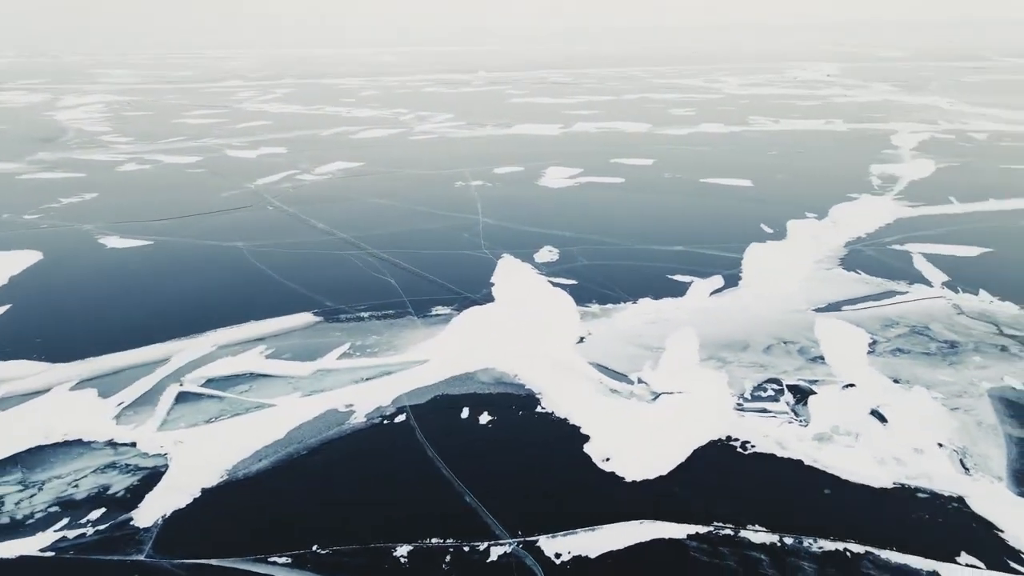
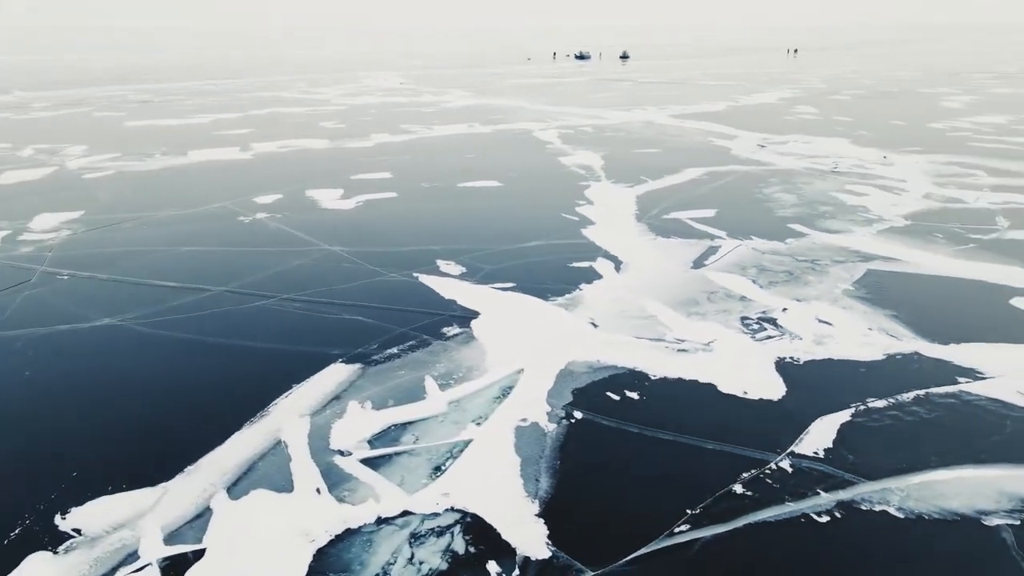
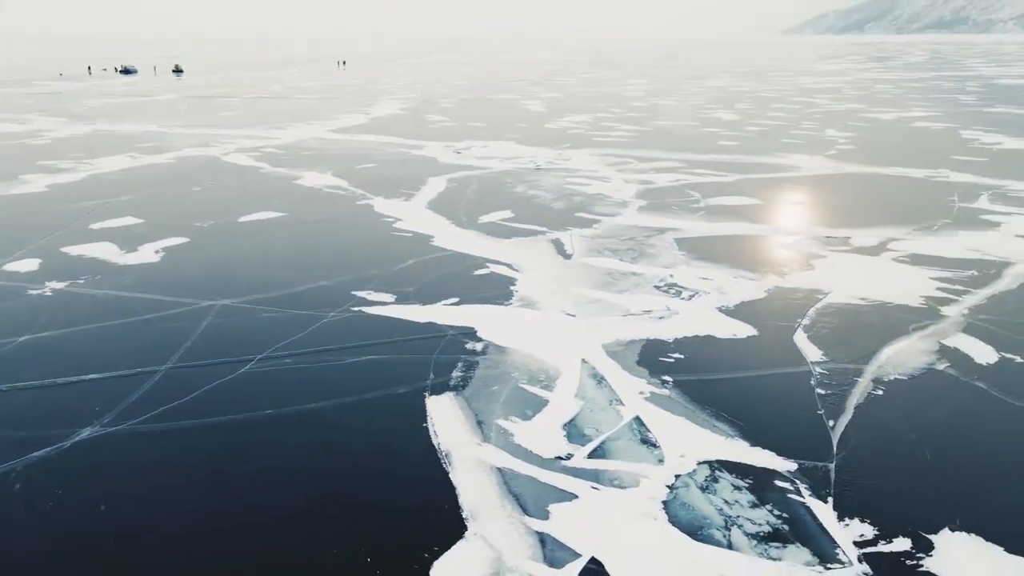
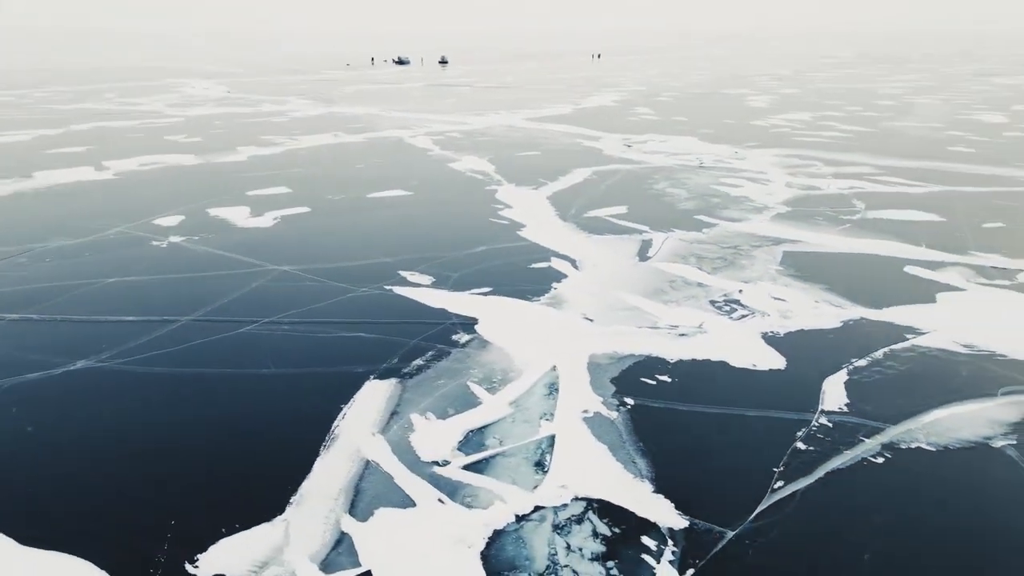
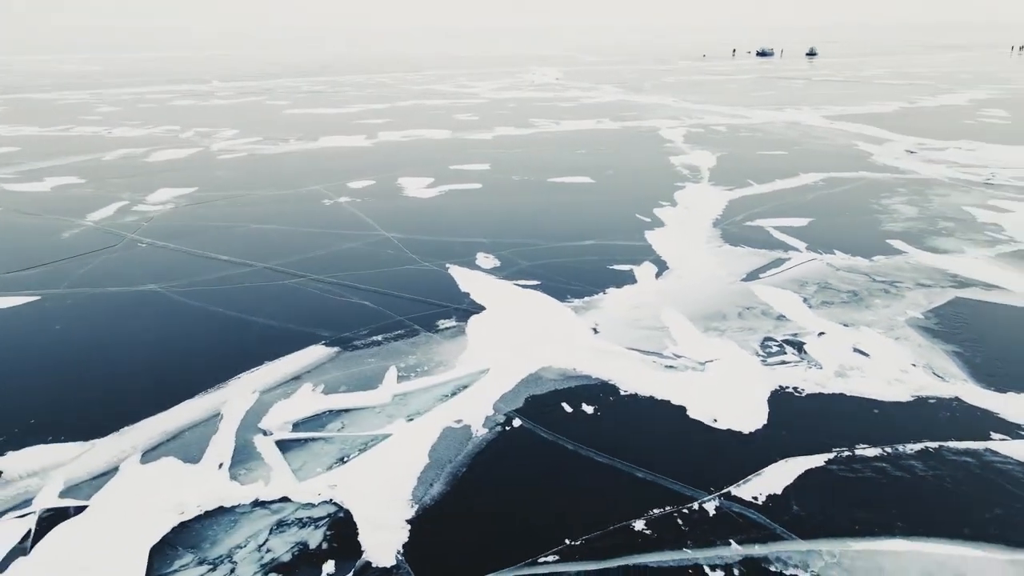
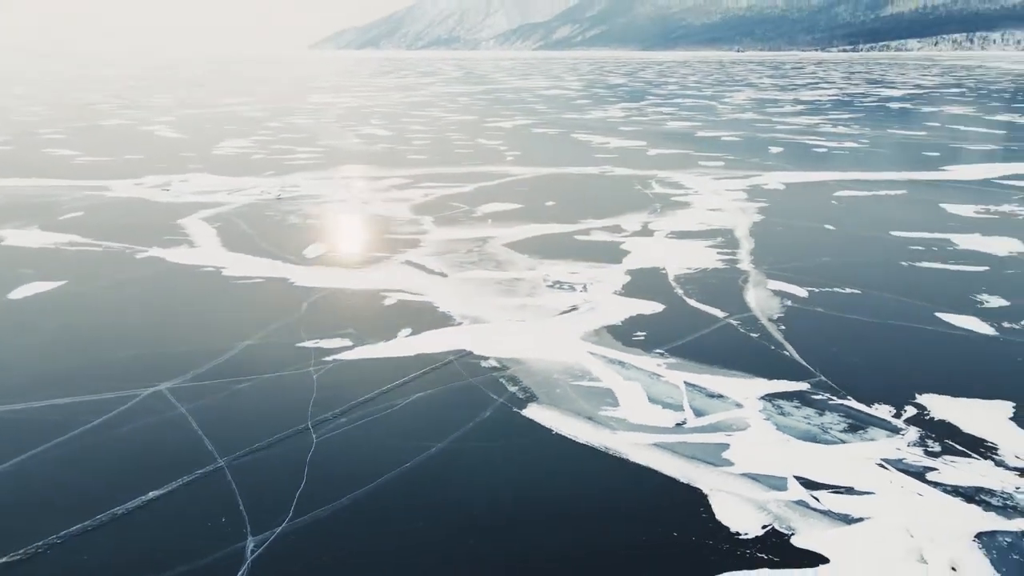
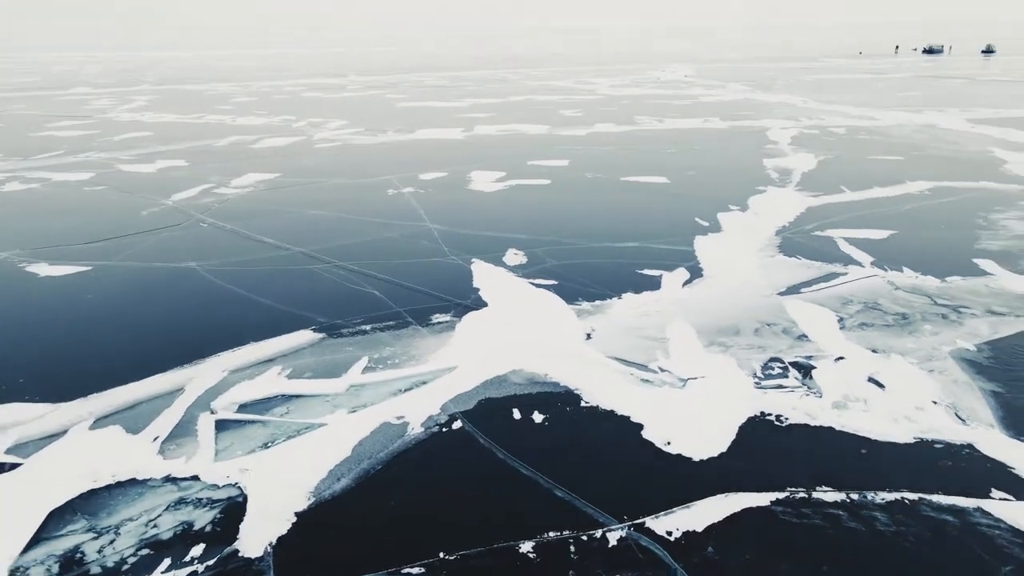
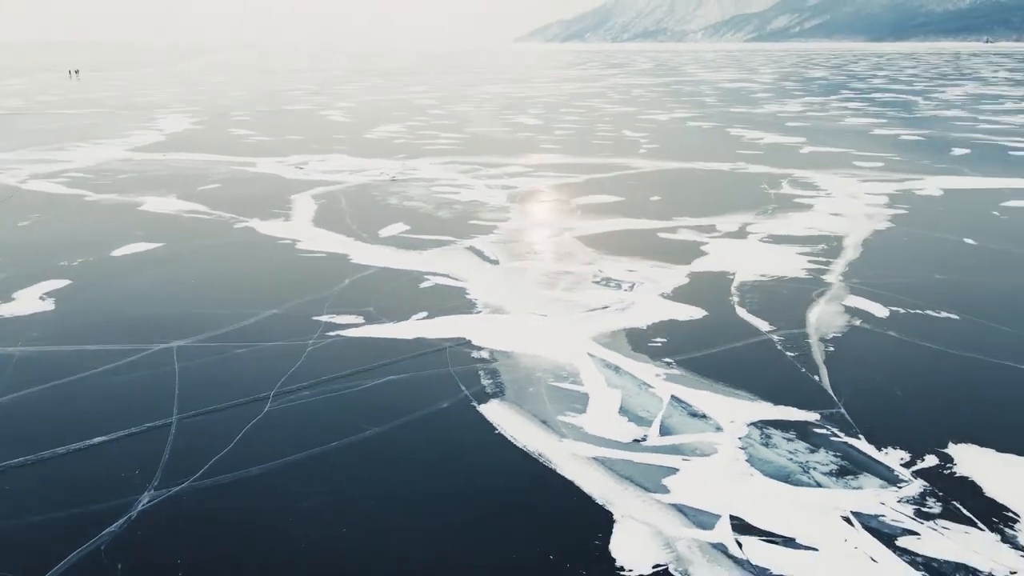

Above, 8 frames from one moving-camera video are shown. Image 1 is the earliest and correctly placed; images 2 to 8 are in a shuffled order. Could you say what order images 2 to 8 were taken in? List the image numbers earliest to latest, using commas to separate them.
7, 5, 2, 4, 3, 8, 6
